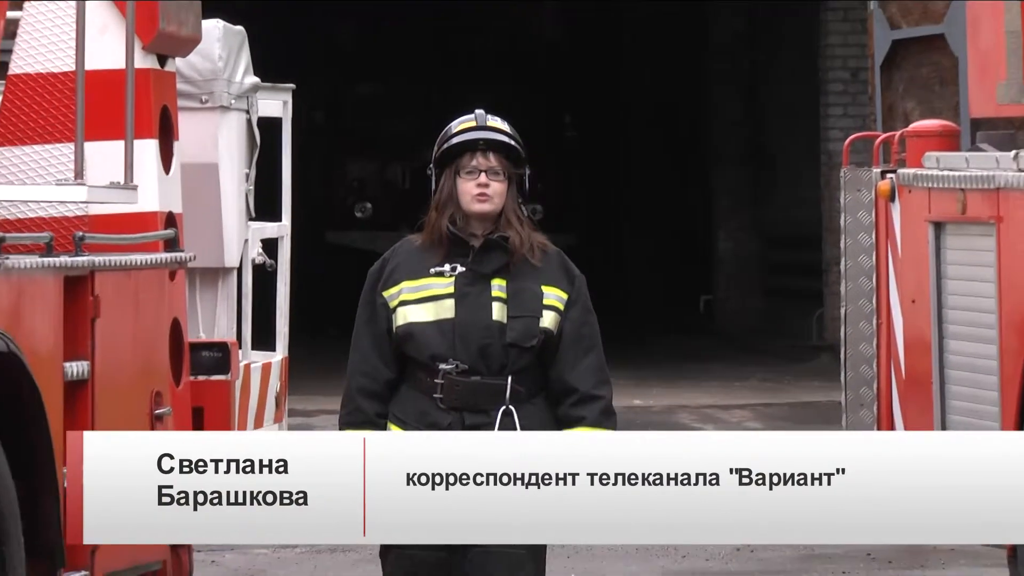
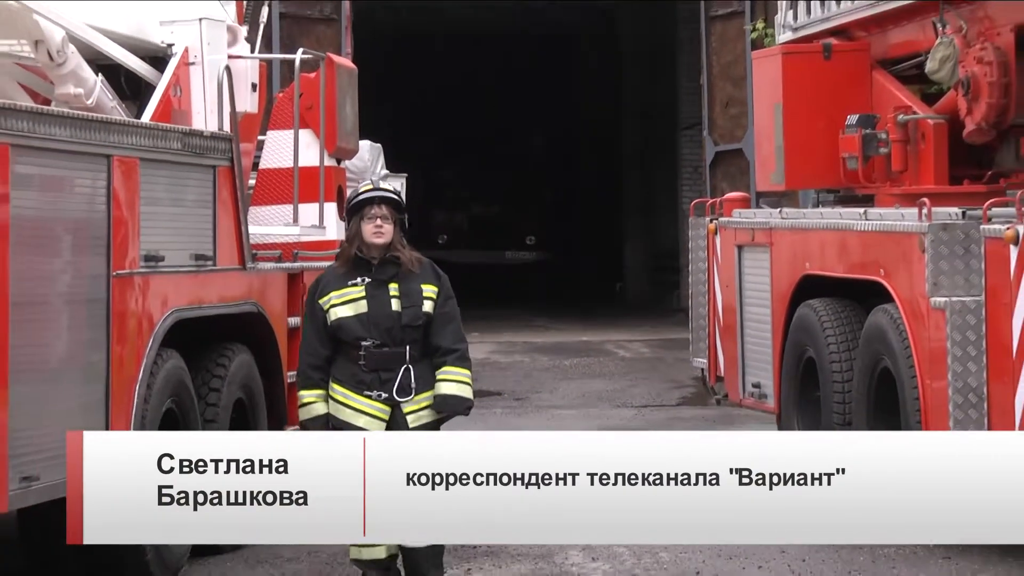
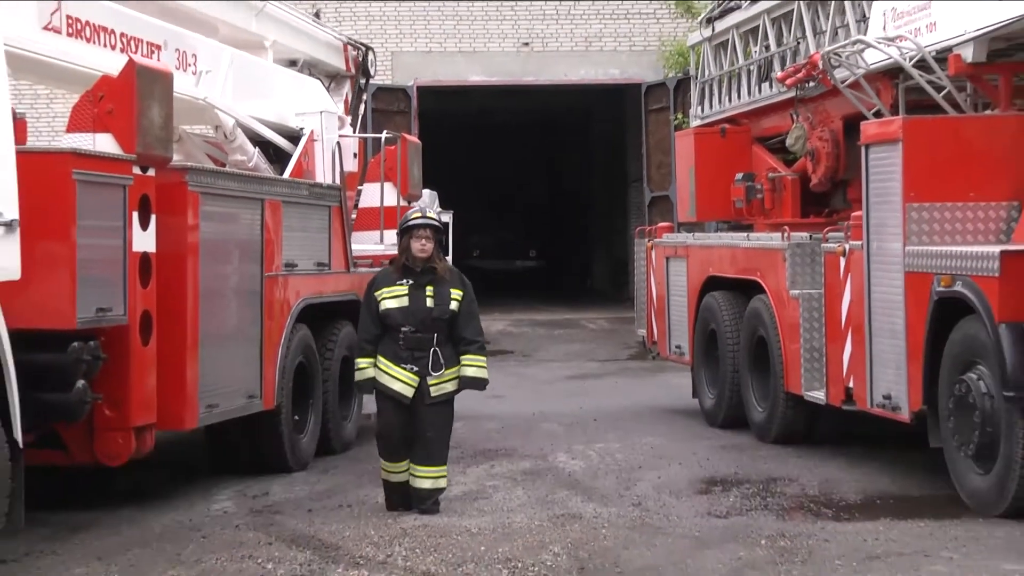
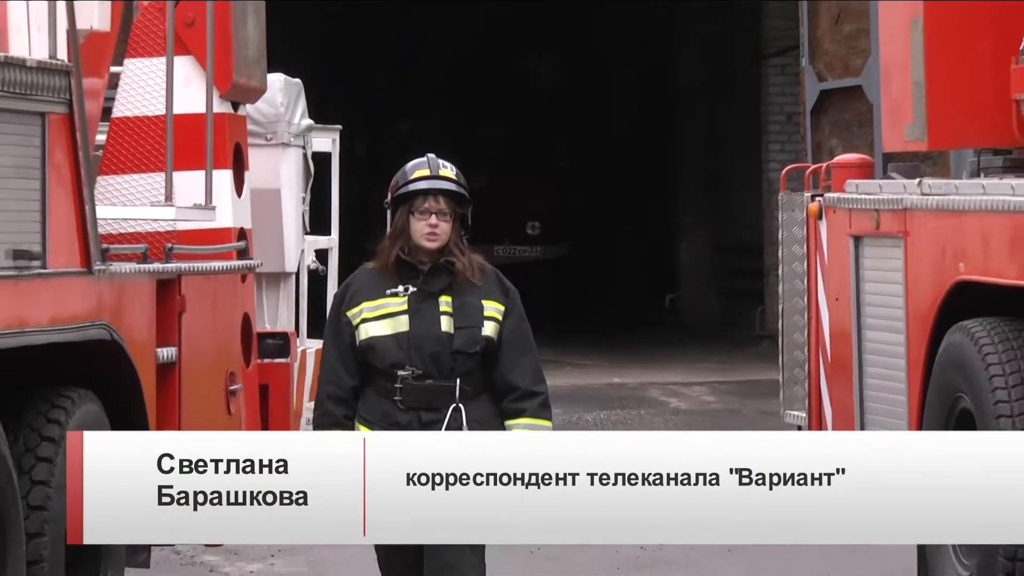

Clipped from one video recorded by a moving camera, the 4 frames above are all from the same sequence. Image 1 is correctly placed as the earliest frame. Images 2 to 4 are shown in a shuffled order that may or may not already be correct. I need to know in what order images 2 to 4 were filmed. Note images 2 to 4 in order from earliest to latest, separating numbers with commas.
4, 2, 3
